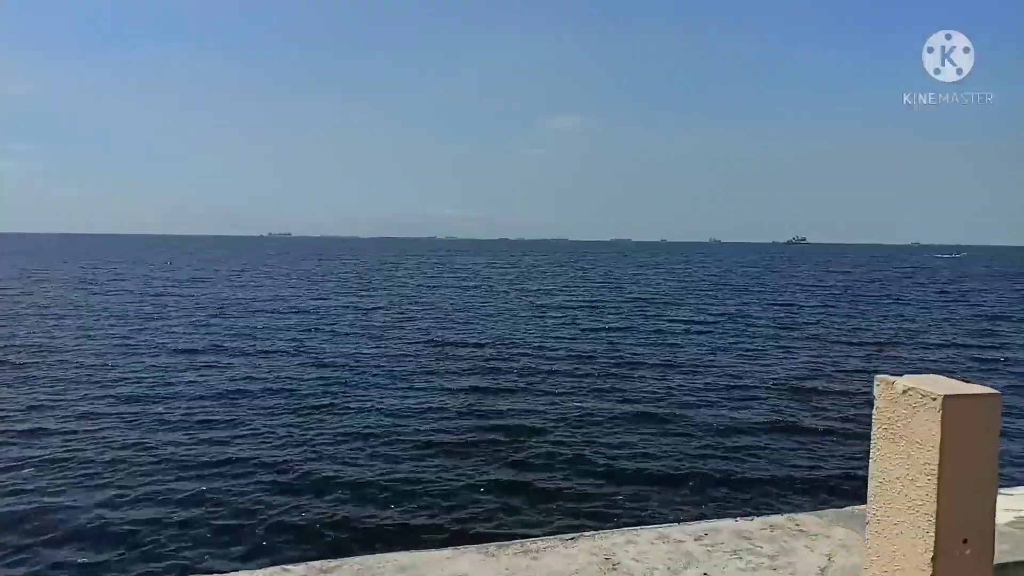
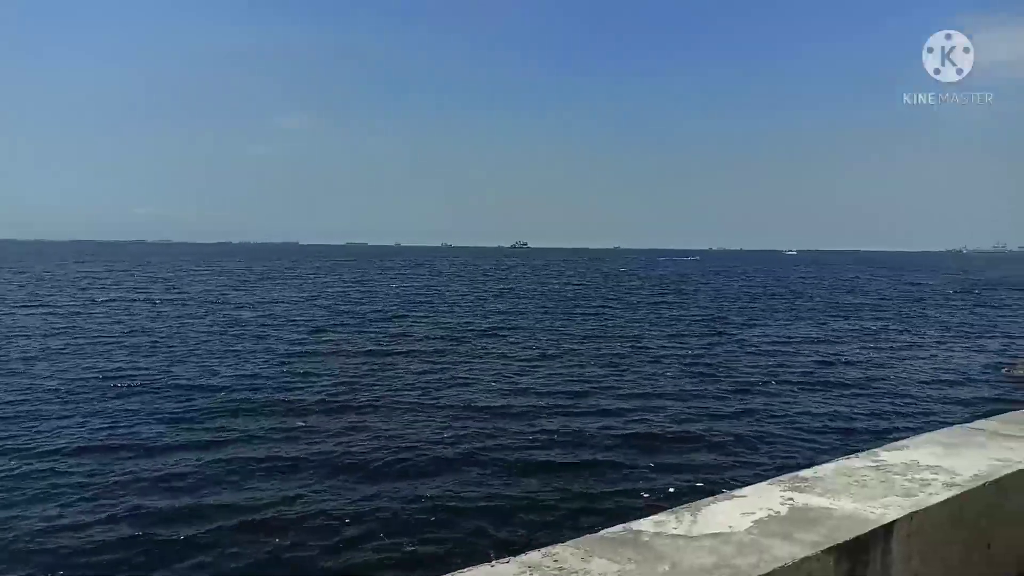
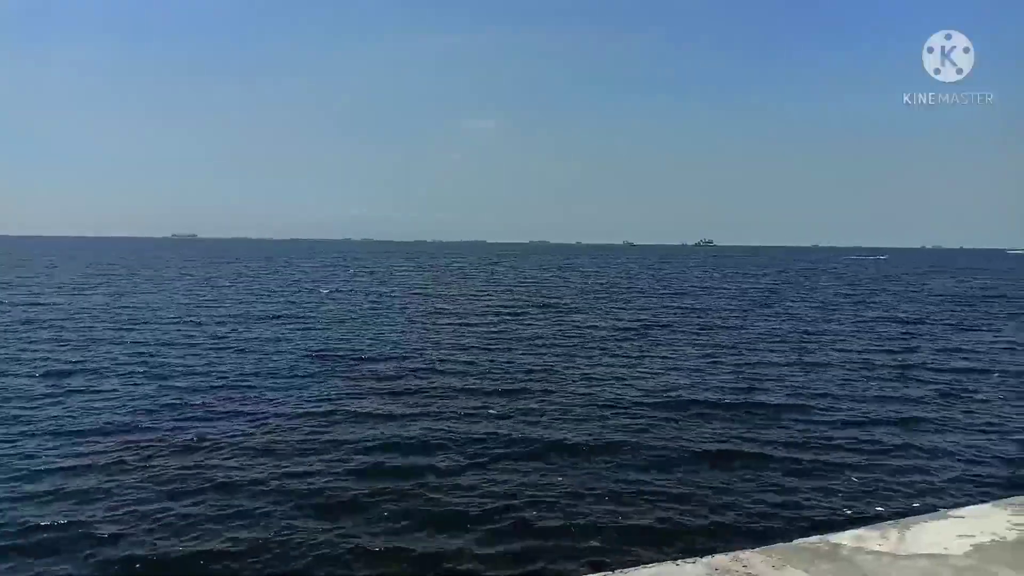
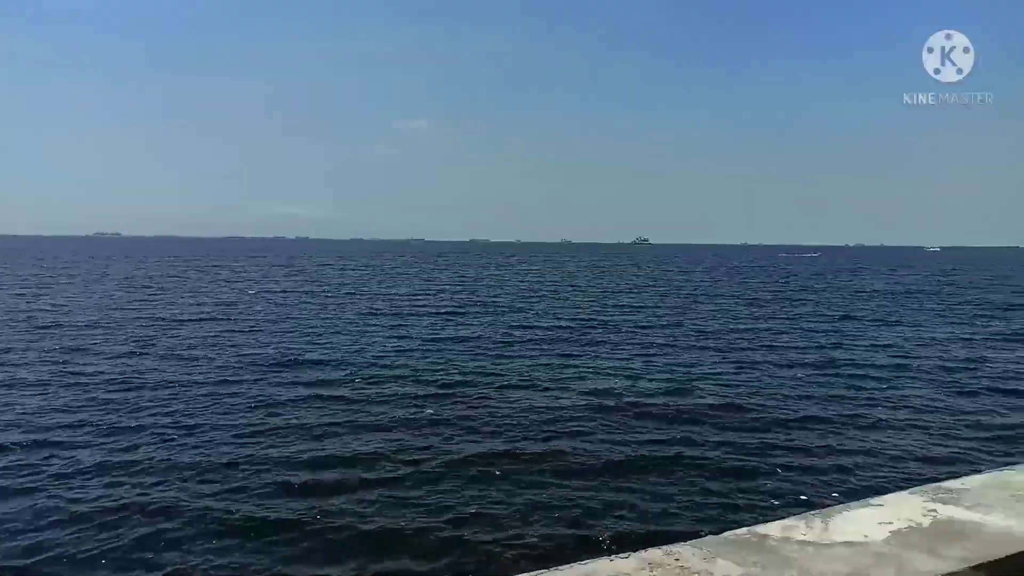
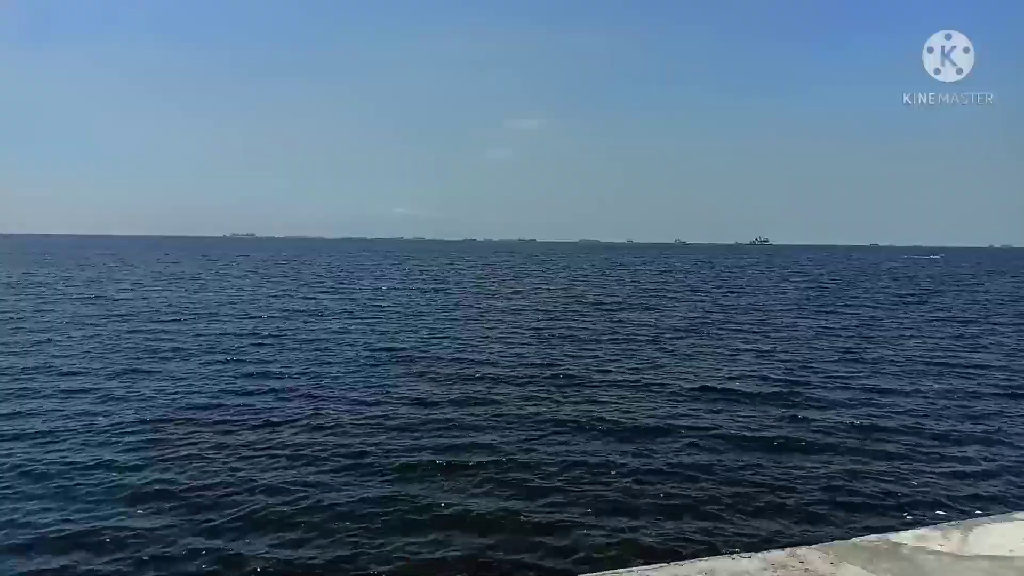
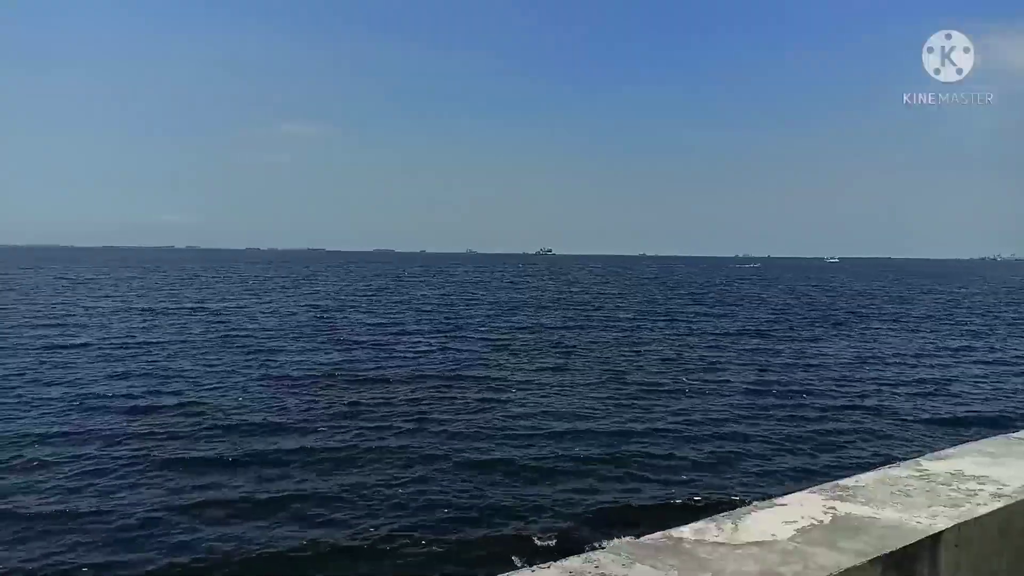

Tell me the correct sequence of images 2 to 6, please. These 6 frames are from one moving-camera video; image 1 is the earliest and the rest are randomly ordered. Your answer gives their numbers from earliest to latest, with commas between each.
5, 3, 4, 2, 6
